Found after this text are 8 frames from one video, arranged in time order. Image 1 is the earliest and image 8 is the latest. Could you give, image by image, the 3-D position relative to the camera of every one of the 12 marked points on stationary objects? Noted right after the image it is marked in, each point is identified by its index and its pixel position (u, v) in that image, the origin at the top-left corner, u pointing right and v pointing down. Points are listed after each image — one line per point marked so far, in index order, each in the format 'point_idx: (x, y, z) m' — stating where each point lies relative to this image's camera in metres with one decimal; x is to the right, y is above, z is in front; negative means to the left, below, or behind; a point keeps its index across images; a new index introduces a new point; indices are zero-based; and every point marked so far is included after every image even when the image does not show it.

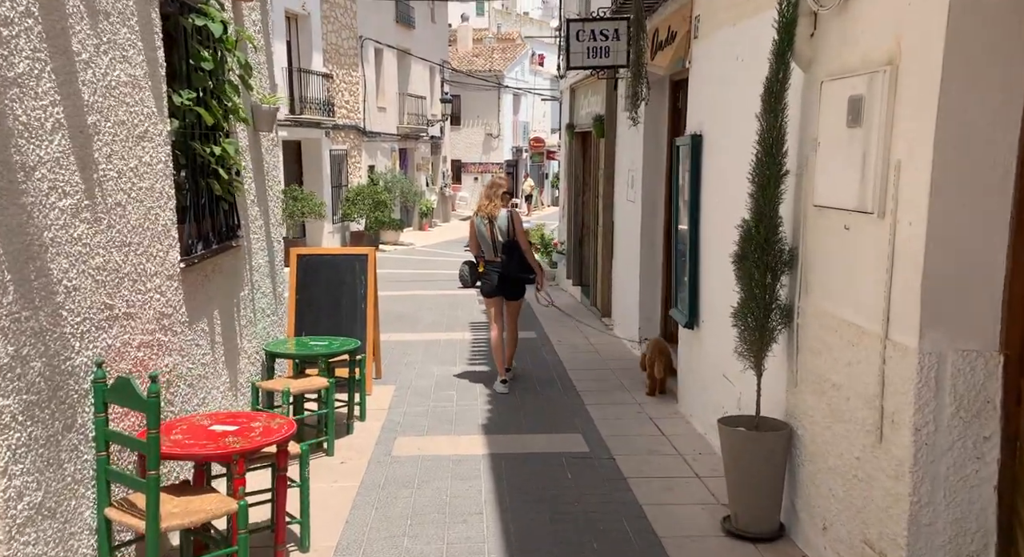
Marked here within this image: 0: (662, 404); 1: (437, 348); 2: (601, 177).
0: (+1.0, -0.8, +7.0) m
1: (-0.7, -0.7, +10.2) m
2: (+0.9, +1.1, +11.5) m
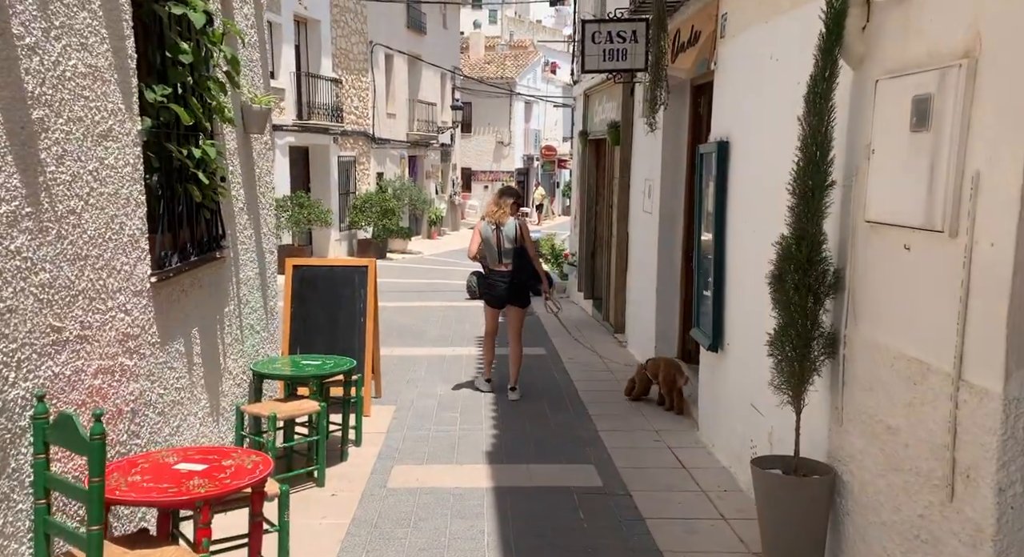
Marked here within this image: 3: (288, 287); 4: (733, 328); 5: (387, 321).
0: (+1.0, -0.9, +6.5) m
1: (-0.6, -0.8, +9.7) m
2: (+1.0, +1.0, +11.0) m
3: (-1.5, -0.1, +7.4) m
4: (+1.2, -0.2, +5.8) m
5: (-1.5, -0.5, +13.1) m
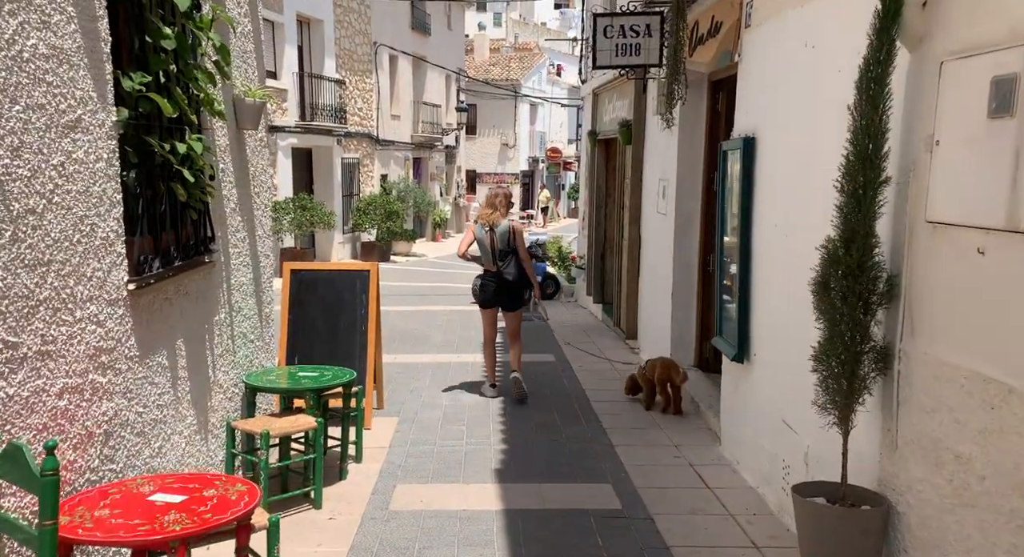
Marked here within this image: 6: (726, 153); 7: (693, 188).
0: (+1.1, -0.9, +6.1) m
1: (-0.6, -0.8, +9.4) m
2: (+1.1, +0.9, +10.6) m
3: (-1.5, -0.1, +7.0) m
4: (+1.2, -0.3, +5.4) m
5: (-1.4, -0.6, +12.8) m
6: (+1.2, +0.7, +6.0) m
7: (+1.3, +0.7, +8.2) m
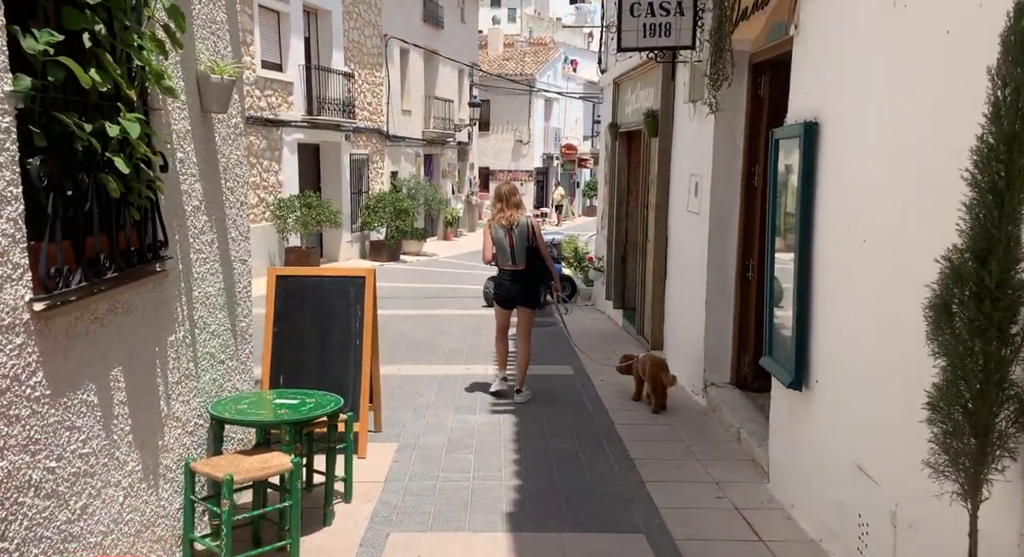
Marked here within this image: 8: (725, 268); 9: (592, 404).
0: (+1.1, -1.0, +5.3) m
1: (-0.4, -0.8, +8.5) m
2: (+1.3, +0.9, +9.8) m
3: (-1.4, -0.1, +6.2) m
4: (+1.3, -0.3, +4.6) m
5: (-1.3, -0.6, +12.0) m
6: (+1.3, +0.6, +5.1) m
7: (+1.5, +0.7, +7.4) m
8: (+1.5, +0.1, +7.5) m
9: (+0.6, -0.9, +7.8) m
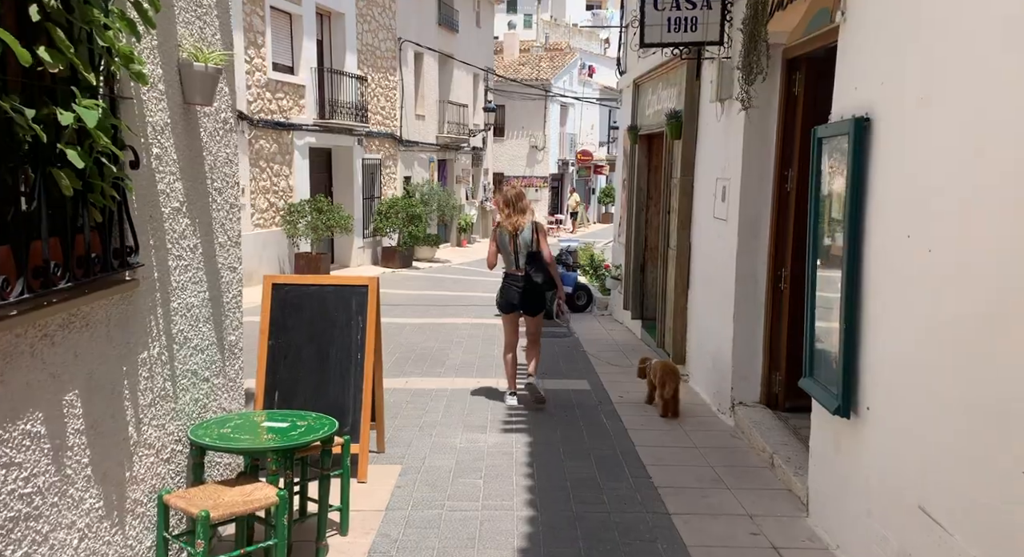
0: (+1.2, -1.0, +4.8) m
1: (-0.3, -0.9, +8.1) m
2: (+1.4, +0.8, +9.3) m
3: (-1.3, -0.2, +5.7) m
4: (+1.3, -0.4, +4.1) m
5: (-1.1, -0.7, +11.5) m
6: (+1.4, +0.6, +4.6) m
7: (+1.5, +0.6, +6.9) m
8: (+1.5, 0.0, +7.0) m
9: (+0.7, -1.0, +7.3) m
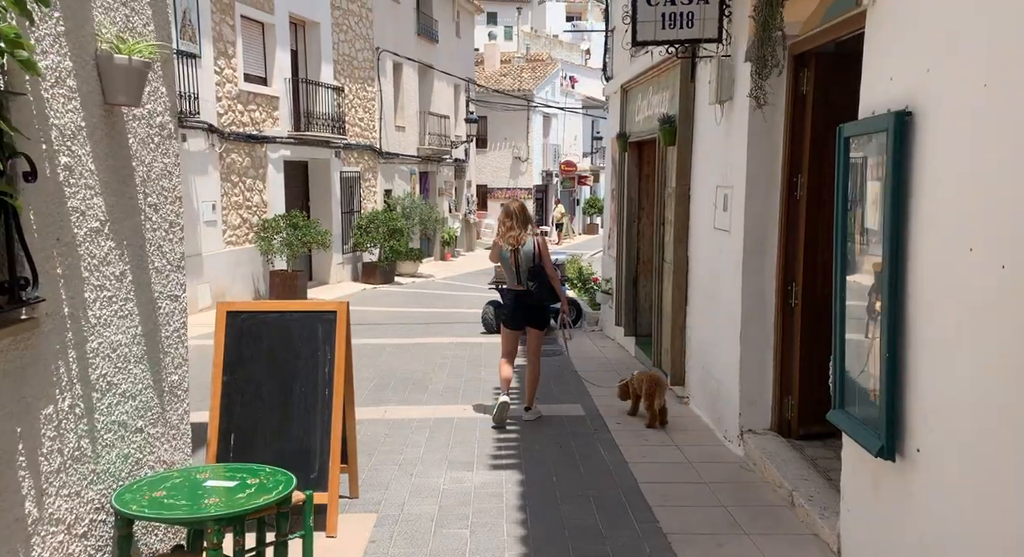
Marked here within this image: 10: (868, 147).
0: (+1.2, -1.1, +4.1) m
1: (-0.4, -1.0, +7.4) m
2: (+1.3, +0.7, +8.7) m
3: (-1.4, -0.3, +5.1) m
4: (+1.3, -0.4, +3.5) m
5: (-1.3, -0.9, +10.8) m
6: (+1.3, +0.5, +4.0) m
7: (+1.5, +0.5, +6.3) m
8: (+1.5, -0.1, +6.4) m
9: (+0.6, -1.1, +6.7) m
10: (+1.4, +0.5, +4.2) m
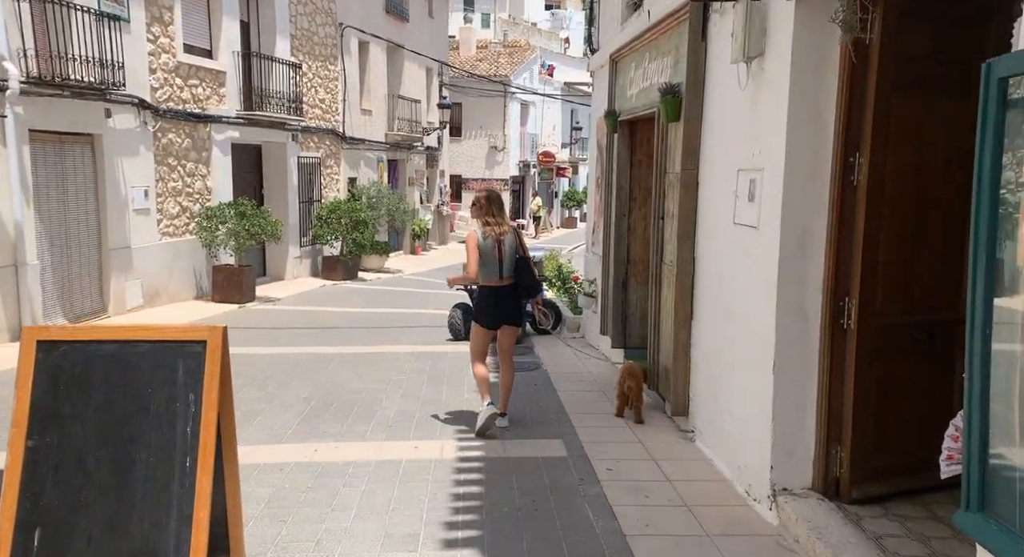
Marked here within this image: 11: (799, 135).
0: (+1.0, -1.2, +2.5) m
1: (-0.6, -1.1, +5.7) m
2: (+1.0, +0.6, +7.0) m
3: (-1.5, -0.3, +3.4) m
4: (+1.2, -0.5, +1.8) m
5: (-1.5, -0.9, +9.1) m
6: (+1.2, +0.4, +2.4) m
7: (+1.3, +0.4, +4.6) m
8: (+1.3, -0.2, +4.7) m
9: (+0.4, -1.1, +5.0) m
10: (+1.3, +0.4, +2.6) m
11: (+1.3, +0.6, +4.8) m
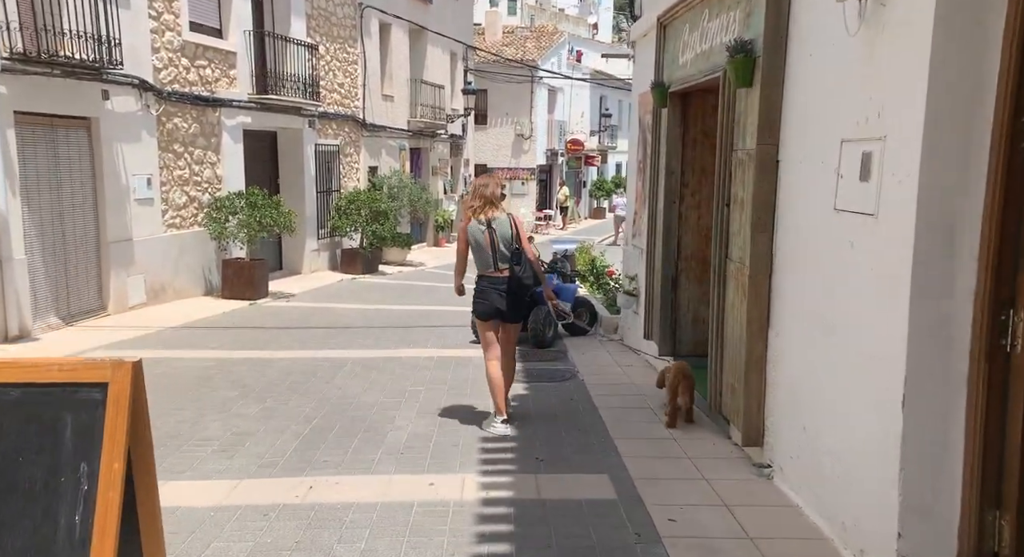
0: (+1.1, -1.2, +1.3) m
1: (-0.5, -1.1, +4.6) m
2: (+1.2, +0.6, +5.8) m
3: (-1.4, -0.4, +2.2) m
4: (+1.2, -0.5, +0.6) m
5: (-1.3, -0.8, +8.0) m
6: (+1.3, +0.4, +1.2) m
7: (+1.4, +0.4, +3.4) m
8: (+1.4, -0.2, +3.5) m
9: (+0.5, -1.1, +3.9) m
10: (+1.3, +0.4, +1.4) m
11: (+1.4, +0.6, +3.6) m
